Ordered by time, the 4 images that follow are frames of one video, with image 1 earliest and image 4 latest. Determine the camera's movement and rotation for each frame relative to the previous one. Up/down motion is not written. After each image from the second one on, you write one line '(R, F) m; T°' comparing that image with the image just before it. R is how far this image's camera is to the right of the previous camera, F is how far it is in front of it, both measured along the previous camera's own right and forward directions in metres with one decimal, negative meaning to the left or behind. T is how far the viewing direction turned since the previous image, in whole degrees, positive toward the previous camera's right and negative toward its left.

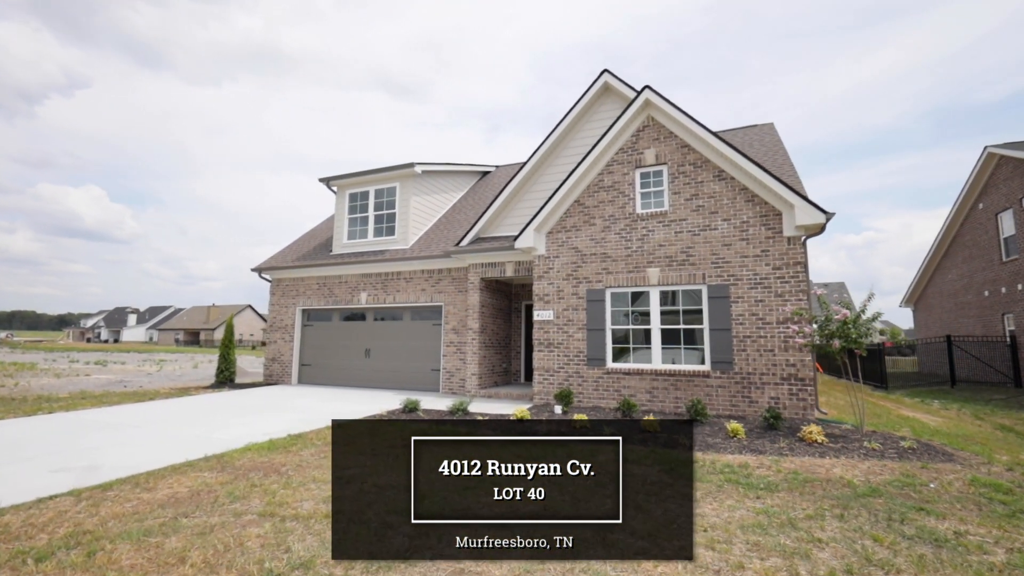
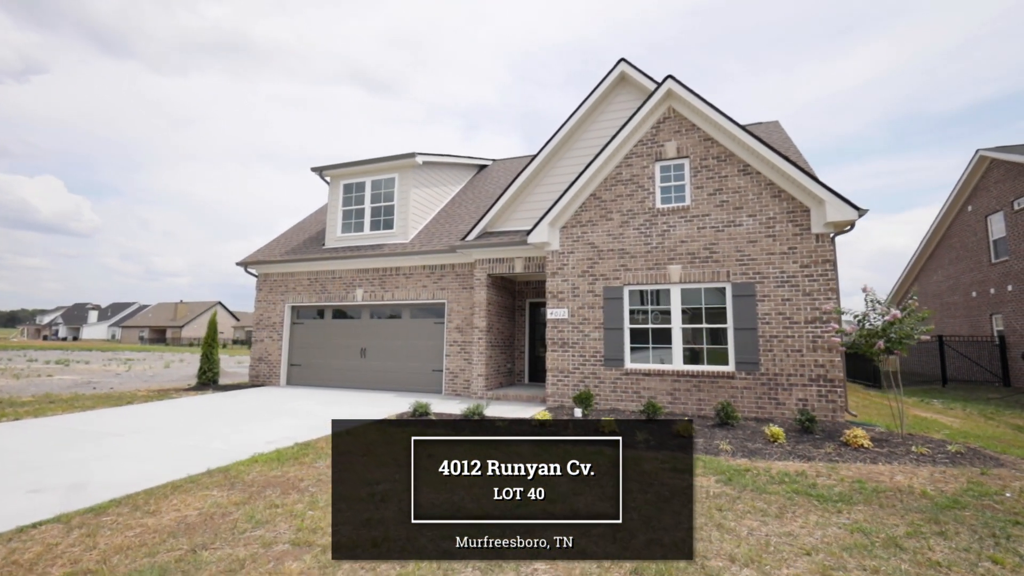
(-0.8, +0.5) m; +3°
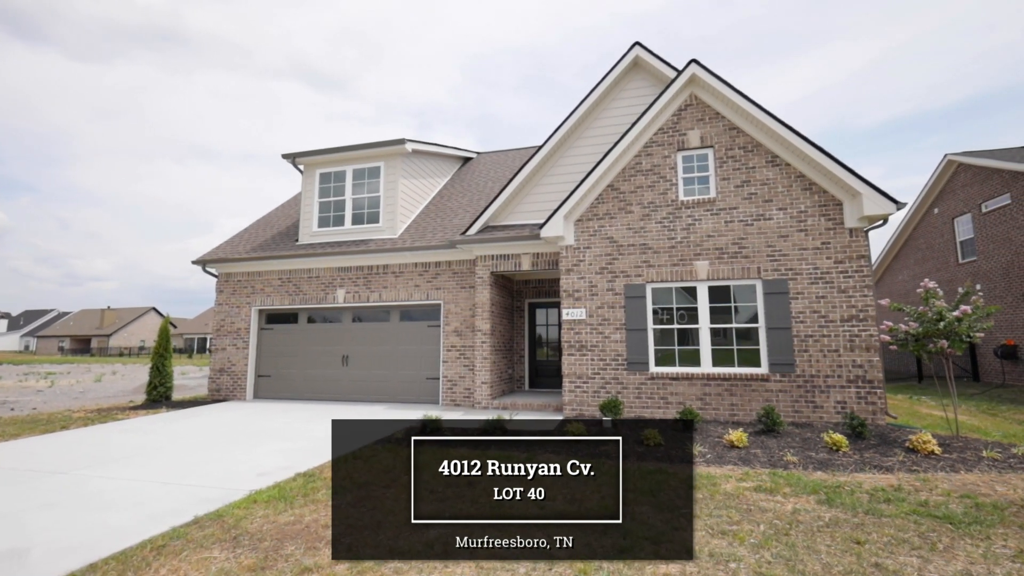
(-1.1, +1.0) m; +6°
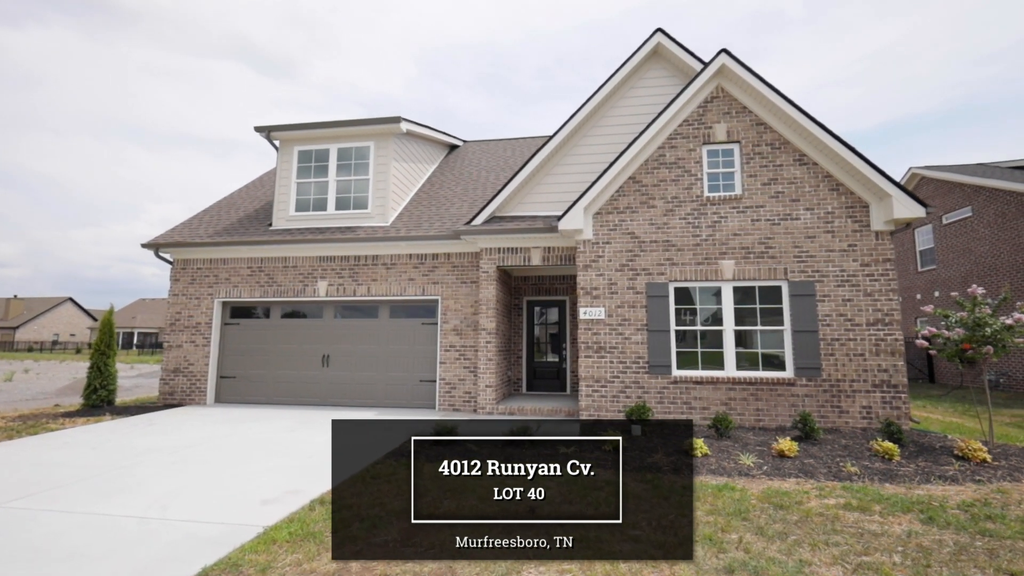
(-1.2, +0.8) m; +6°
